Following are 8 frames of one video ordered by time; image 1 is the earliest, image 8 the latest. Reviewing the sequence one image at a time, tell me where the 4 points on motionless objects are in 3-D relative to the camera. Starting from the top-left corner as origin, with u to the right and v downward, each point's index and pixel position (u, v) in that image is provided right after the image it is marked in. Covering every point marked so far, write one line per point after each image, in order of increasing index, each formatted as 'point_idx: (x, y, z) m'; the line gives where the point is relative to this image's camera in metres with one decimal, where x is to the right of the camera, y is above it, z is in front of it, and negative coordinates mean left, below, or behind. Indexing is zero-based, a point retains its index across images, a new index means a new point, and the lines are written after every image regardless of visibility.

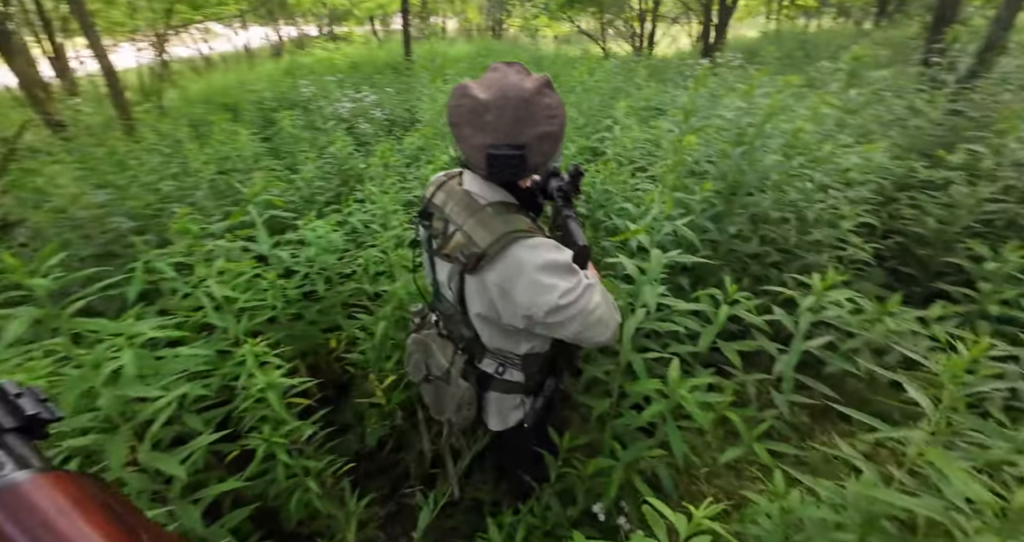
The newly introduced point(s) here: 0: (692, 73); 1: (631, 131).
0: (+1.2, +1.8, +4.6) m
1: (+0.4, +0.8, +2.7) m
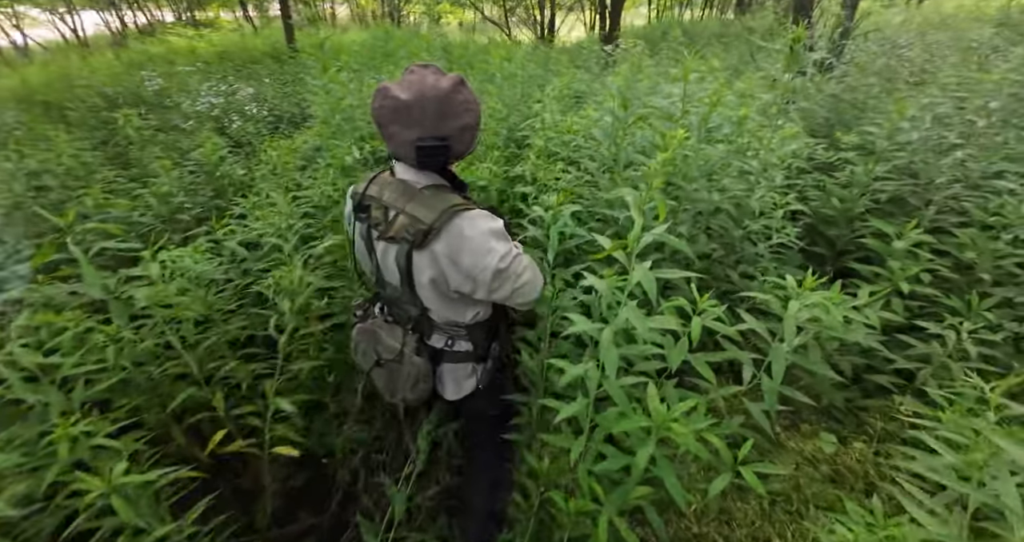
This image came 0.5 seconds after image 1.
0: (+0.8, +1.9, +4.5) m
1: (+0.2, +0.8, +2.7) m
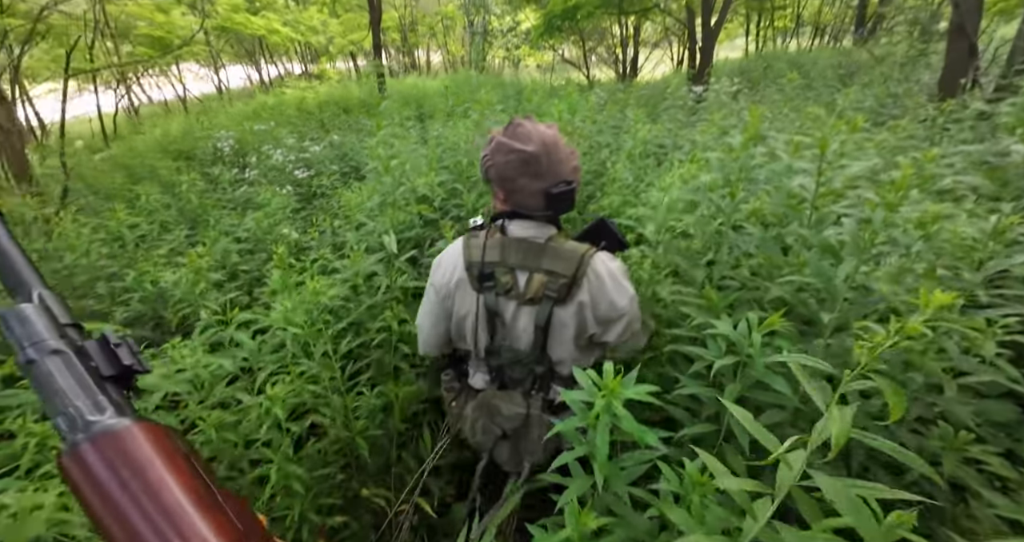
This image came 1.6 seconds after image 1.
0: (+1.5, +1.3, +3.9) m
1: (+0.5, +0.3, +2.2) m
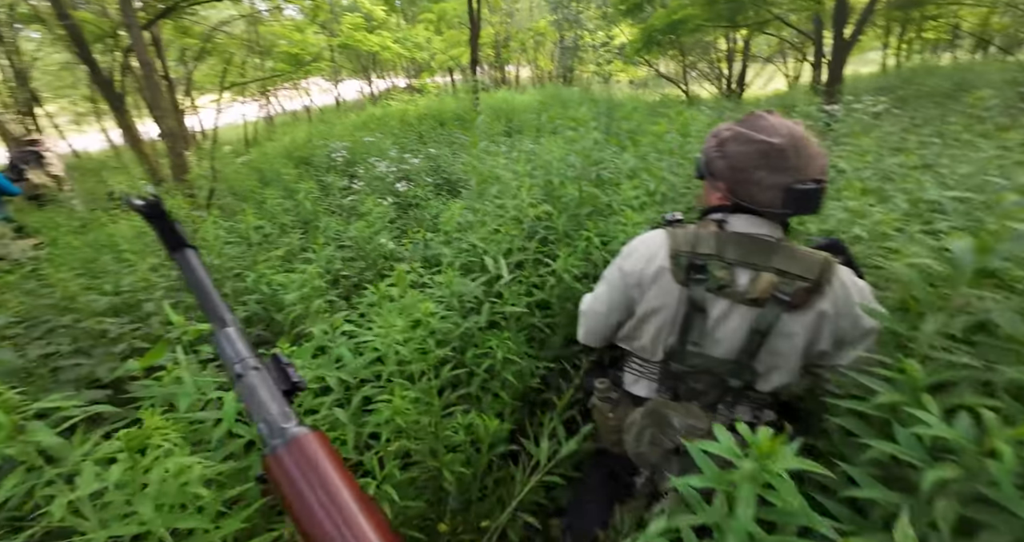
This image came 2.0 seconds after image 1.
0: (+2.2, +1.1, +3.6) m
1: (+0.9, +0.2, +2.0) m
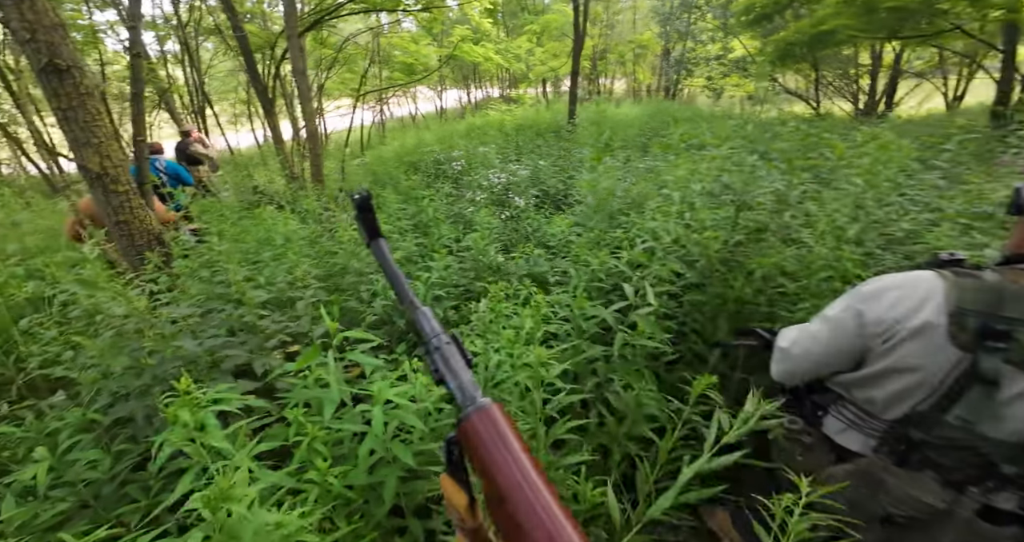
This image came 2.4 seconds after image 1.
0: (+3.0, +0.8, +3.2) m
1: (+1.5, +0.1, +1.8) m
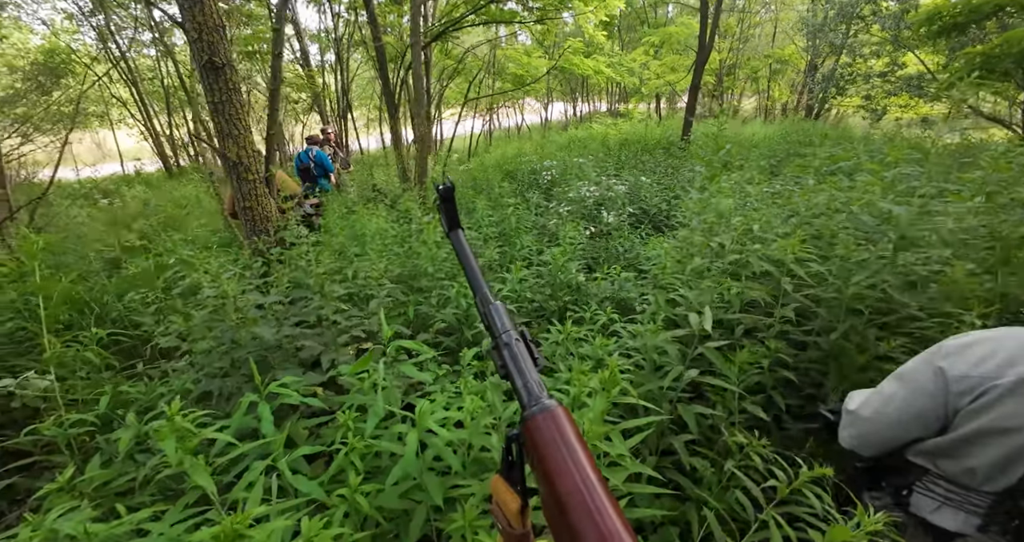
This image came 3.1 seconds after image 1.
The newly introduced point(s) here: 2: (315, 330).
0: (+3.5, +0.4, +2.4) m
1: (+1.6, -0.2, +1.3) m
2: (-0.9, -0.3, +2.3) m
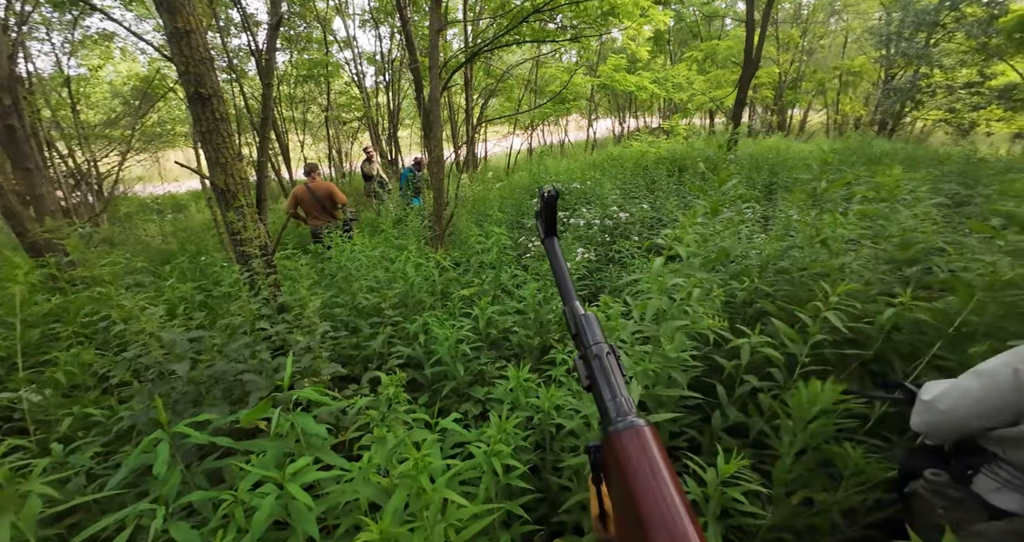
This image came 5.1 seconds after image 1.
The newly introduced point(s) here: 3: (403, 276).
0: (+3.3, +0.1, +1.9) m
1: (+1.3, -0.3, +1.0) m
2: (-1.1, -0.4, +2.2) m
3: (-0.7, 0.0, +3.1) m
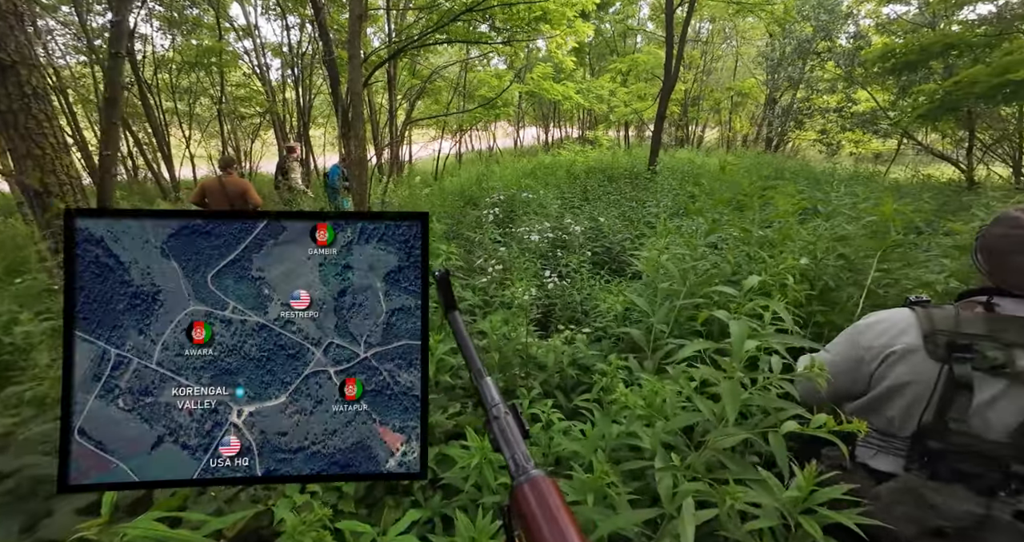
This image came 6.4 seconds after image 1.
0: (+3.2, 0.0, +2.0) m
1: (+1.4, -0.4, +0.8) m
2: (-1.2, -0.5, +1.5) m
3: (-0.9, -0.2, +2.5) m
